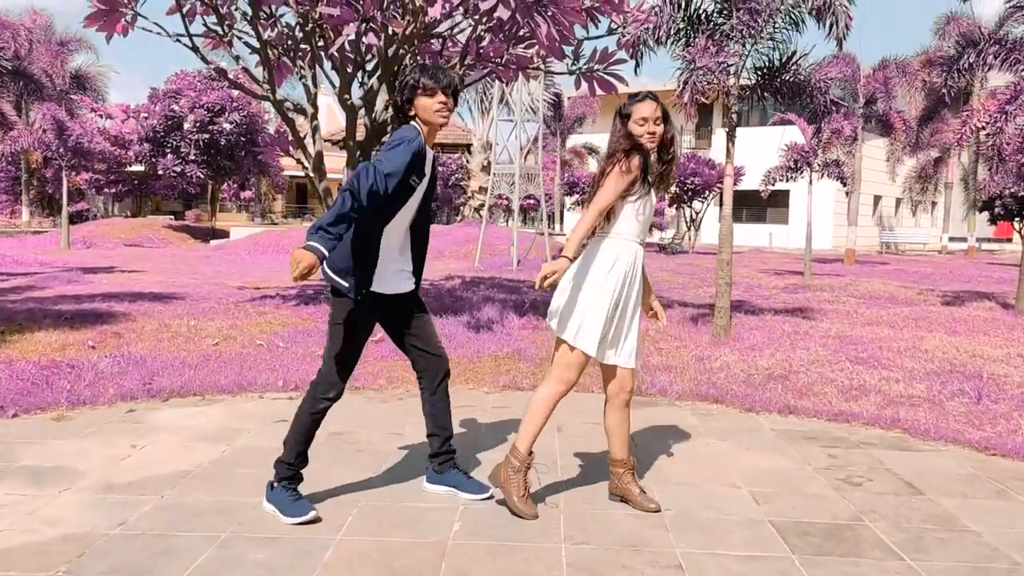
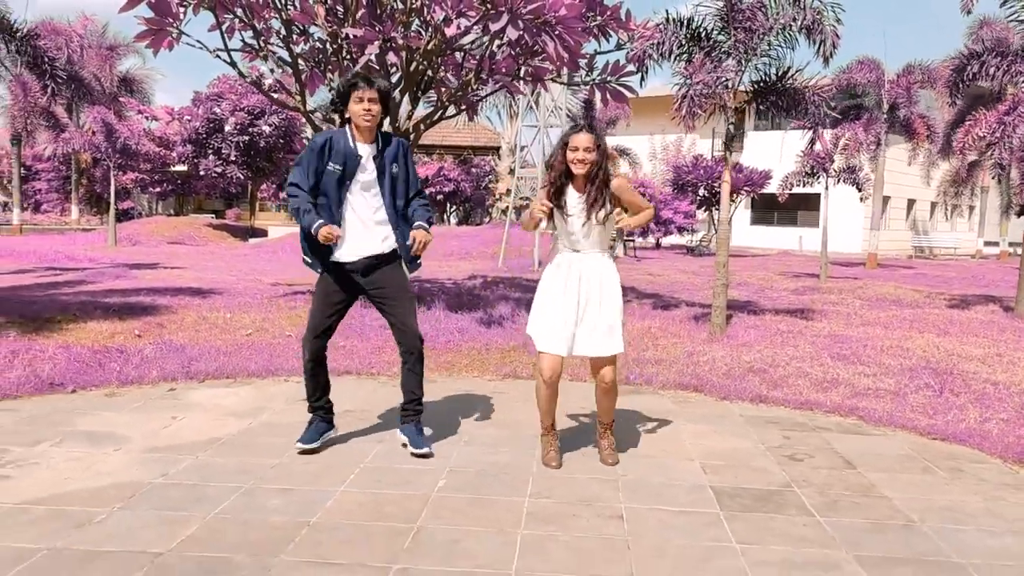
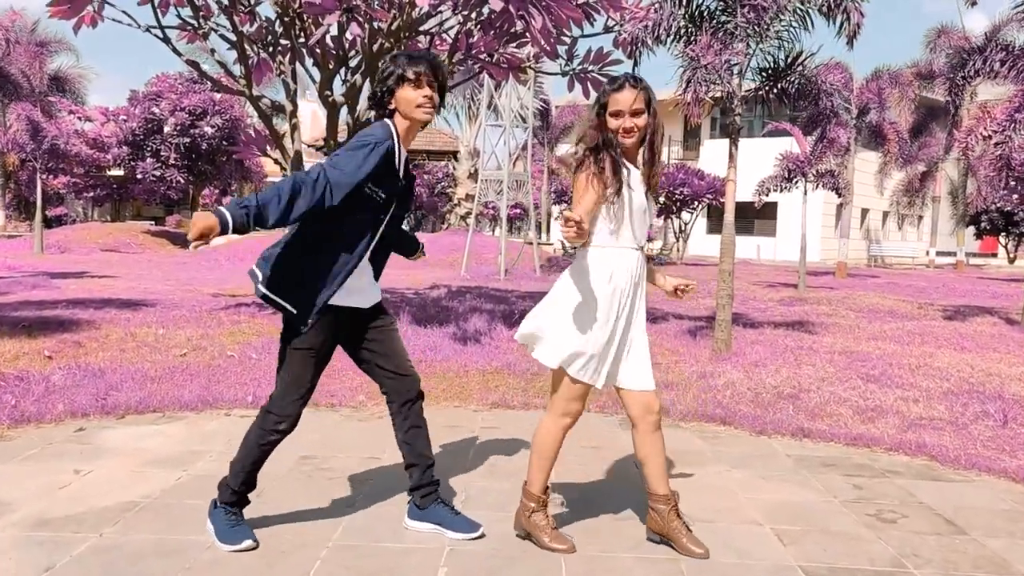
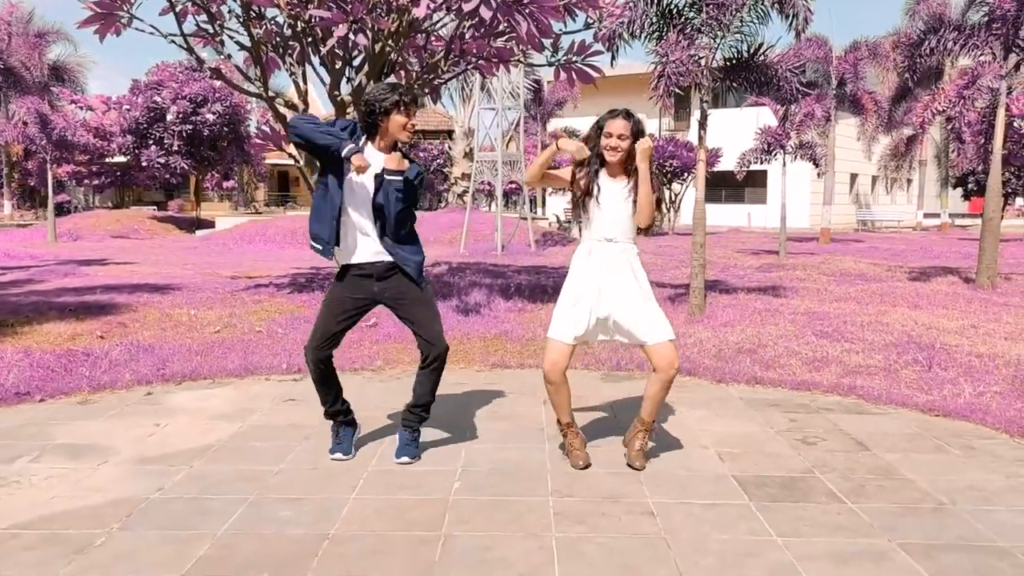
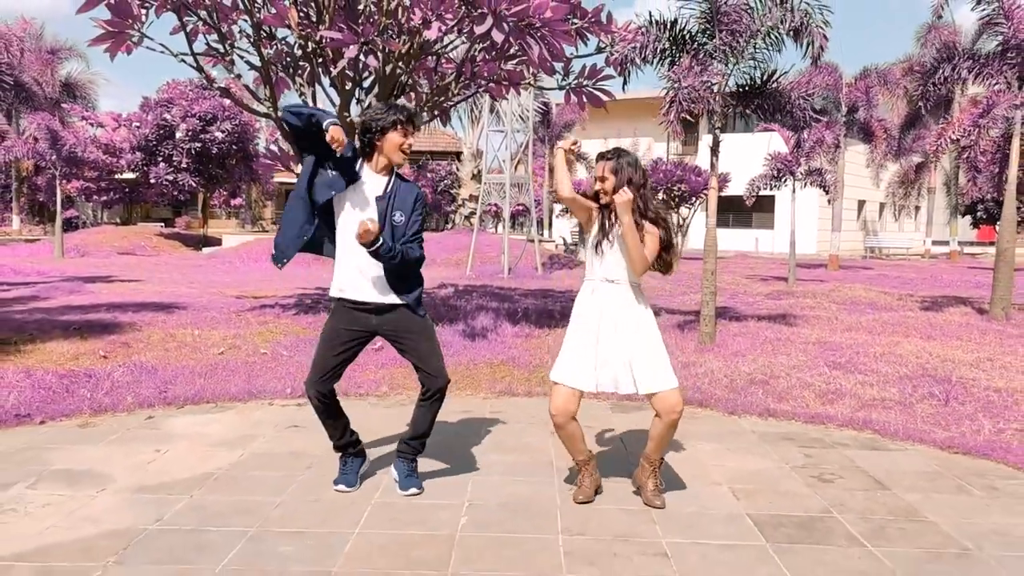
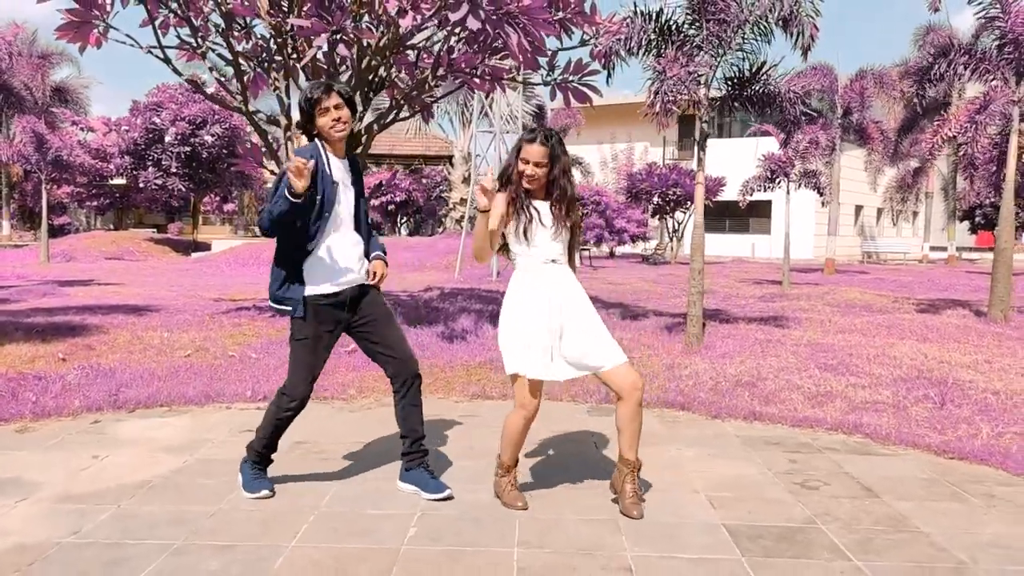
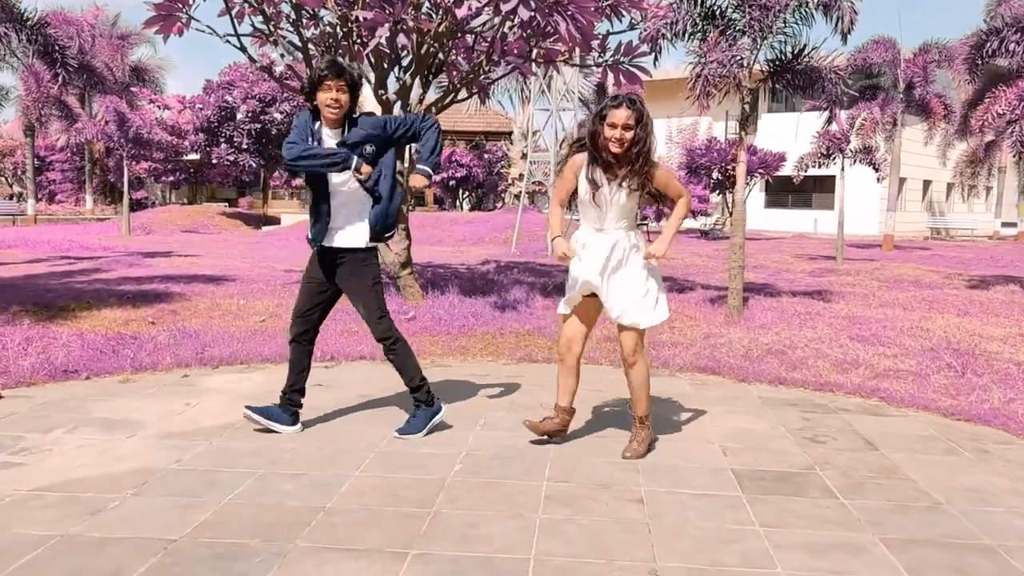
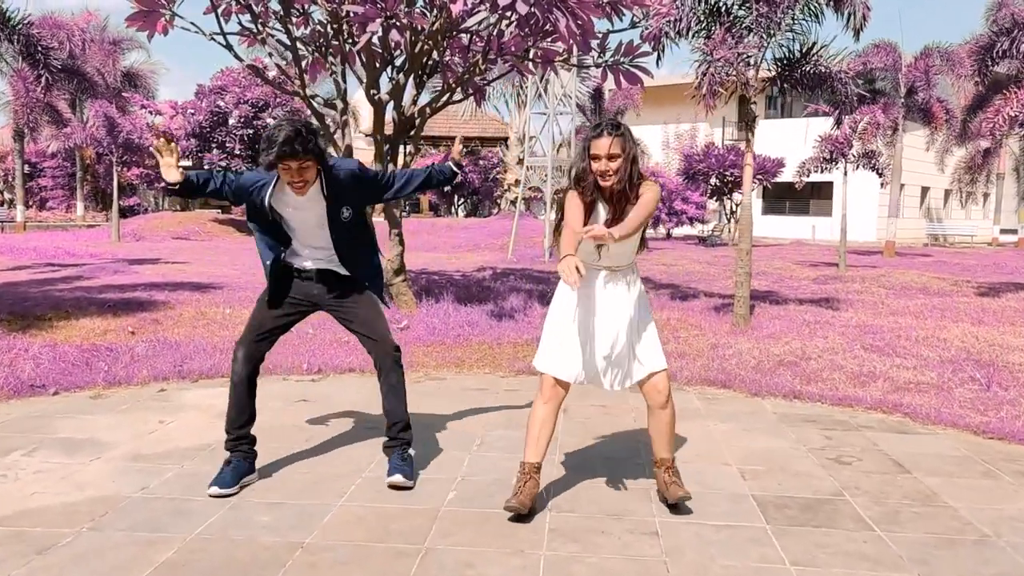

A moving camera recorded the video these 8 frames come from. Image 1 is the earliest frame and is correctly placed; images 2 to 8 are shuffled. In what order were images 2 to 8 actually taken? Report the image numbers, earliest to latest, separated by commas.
3, 5, 4, 6, 2, 7, 8
